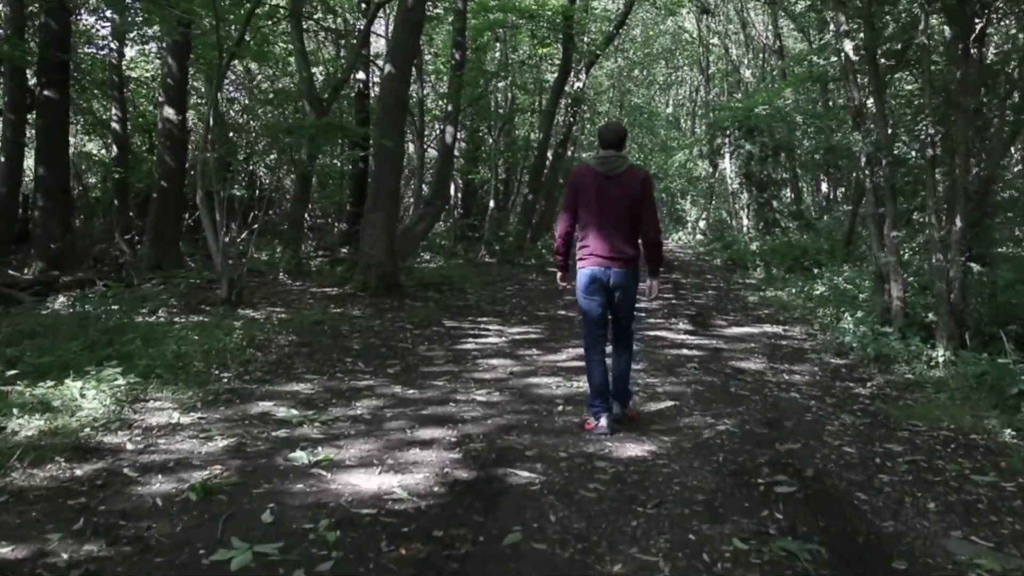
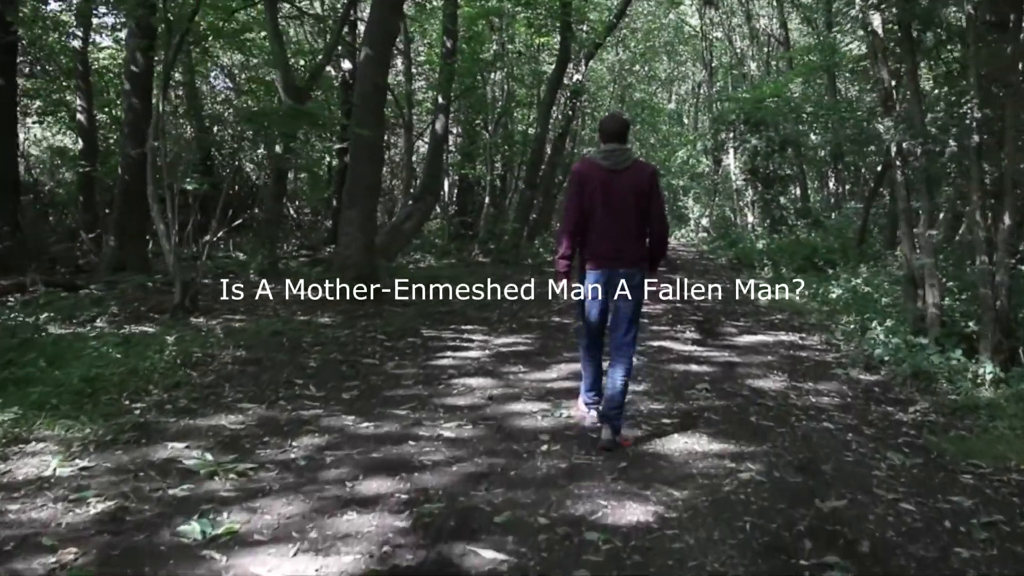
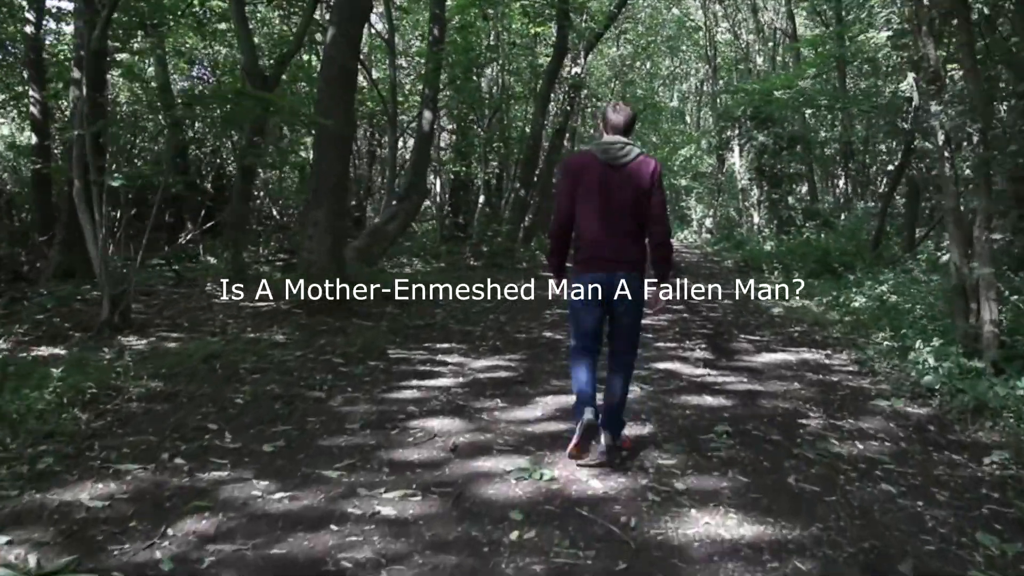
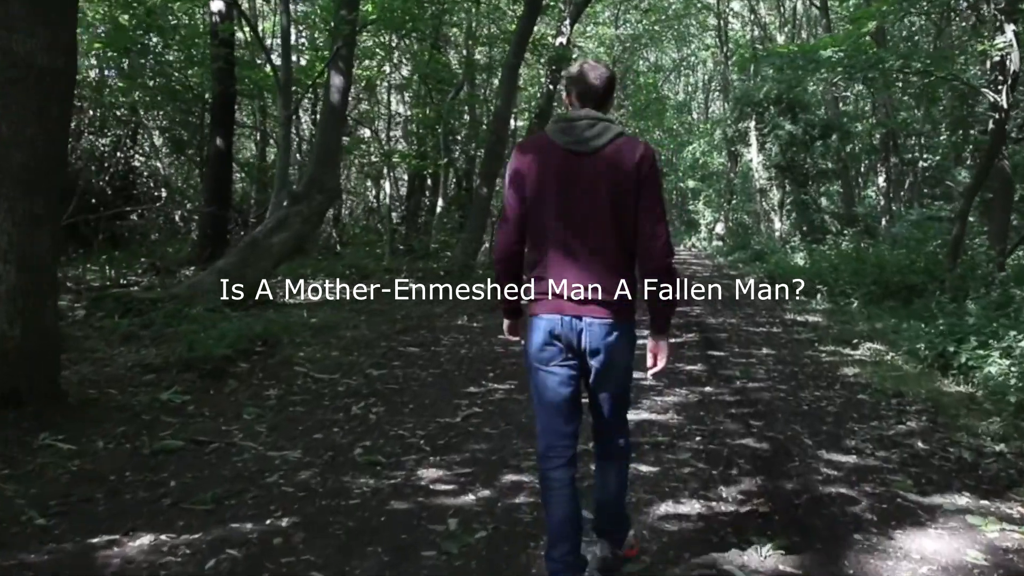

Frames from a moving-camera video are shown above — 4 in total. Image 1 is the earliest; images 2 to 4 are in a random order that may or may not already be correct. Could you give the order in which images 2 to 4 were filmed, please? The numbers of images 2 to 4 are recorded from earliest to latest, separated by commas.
2, 3, 4
